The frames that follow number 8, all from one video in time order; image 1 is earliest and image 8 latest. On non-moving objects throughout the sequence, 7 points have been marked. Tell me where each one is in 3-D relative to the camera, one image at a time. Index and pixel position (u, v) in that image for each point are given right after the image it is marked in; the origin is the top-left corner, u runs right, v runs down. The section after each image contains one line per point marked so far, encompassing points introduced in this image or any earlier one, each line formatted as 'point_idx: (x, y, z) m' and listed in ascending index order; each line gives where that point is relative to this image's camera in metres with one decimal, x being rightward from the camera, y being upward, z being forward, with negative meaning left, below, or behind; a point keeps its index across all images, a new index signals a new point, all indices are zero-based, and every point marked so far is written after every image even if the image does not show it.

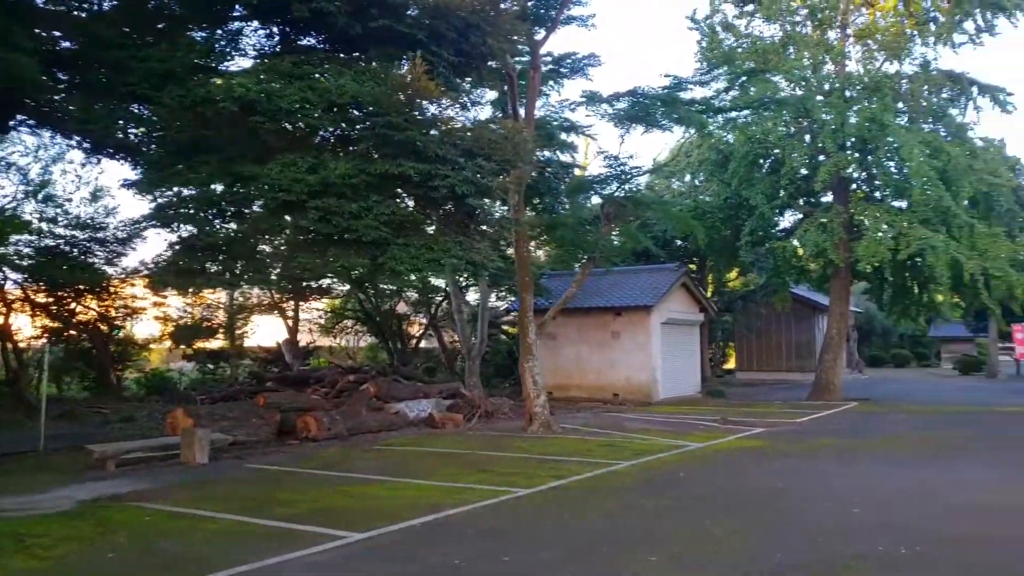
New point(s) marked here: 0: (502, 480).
0: (-0.1, -2.4, +9.8) m
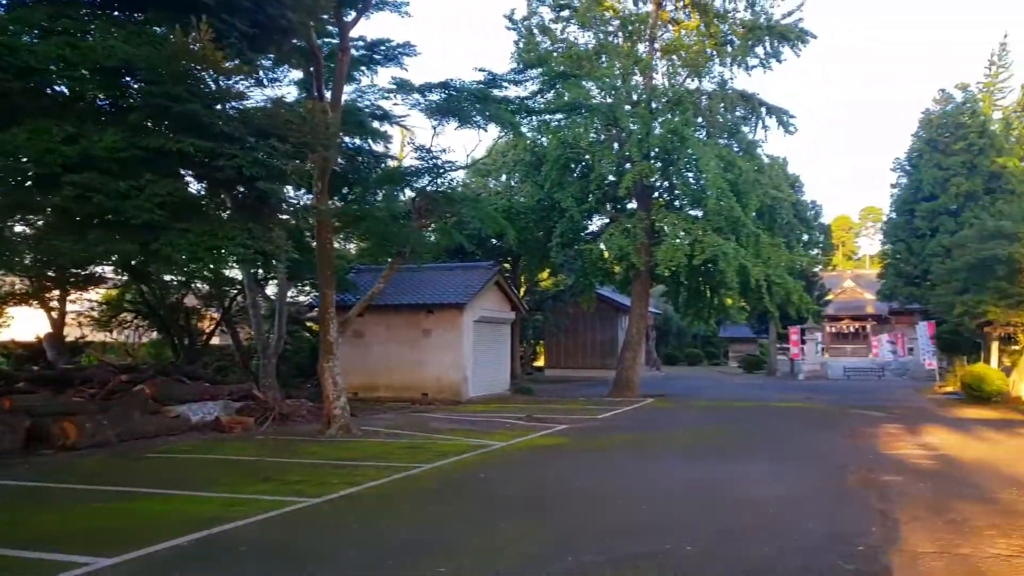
0: (-2.6, -2.3, +9.1) m
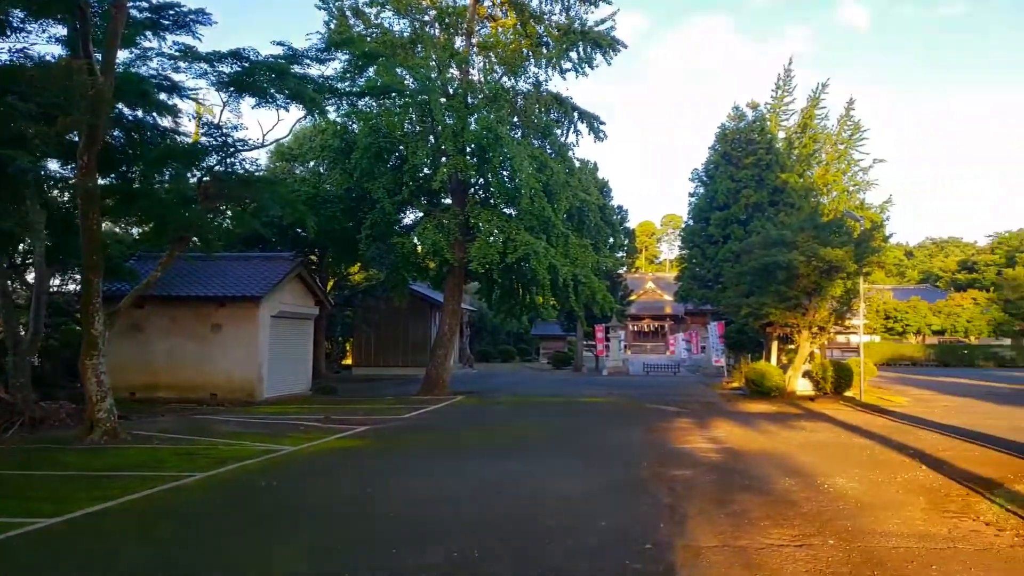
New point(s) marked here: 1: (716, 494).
0: (-4.8, -2.2, +7.7) m
1: (+2.8, -2.8, +10.8) m
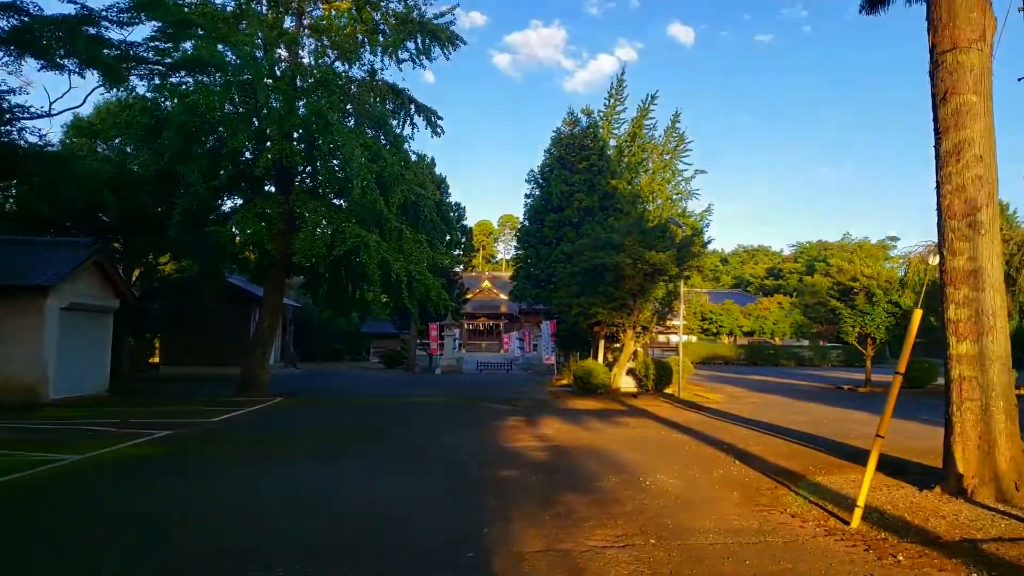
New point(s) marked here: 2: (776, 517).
0: (-6.3, -2.0, +6.1) m
1: (+0.4, -2.8, +10.6) m
2: (+3.3, -2.9, +10.0) m
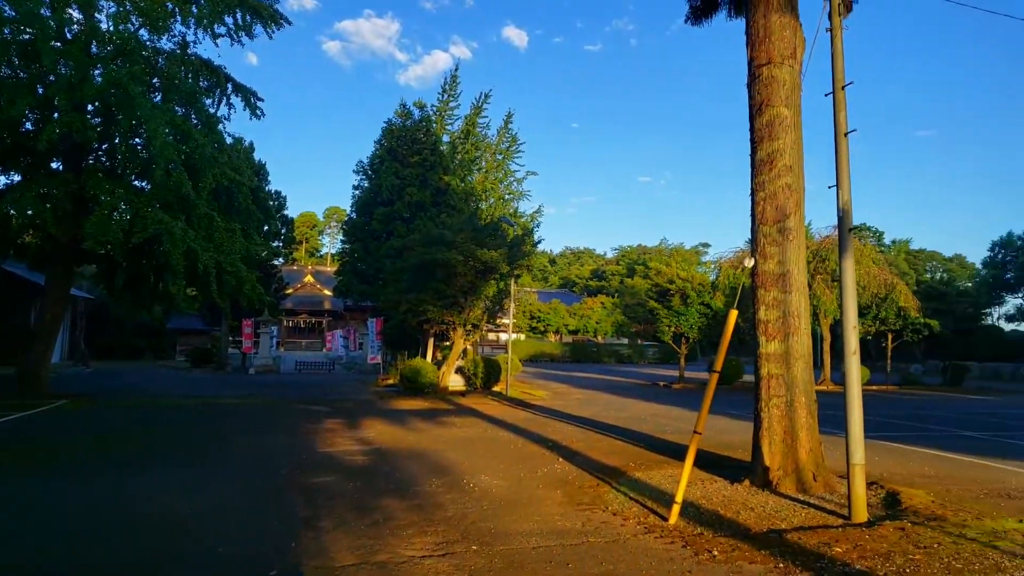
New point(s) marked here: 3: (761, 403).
0: (-7.5, -1.8, +4.1) m
1: (-1.9, -2.7, +9.9) m
2: (+1.1, -2.9, +9.9) m
3: (+3.8, -1.7, +11.9) m
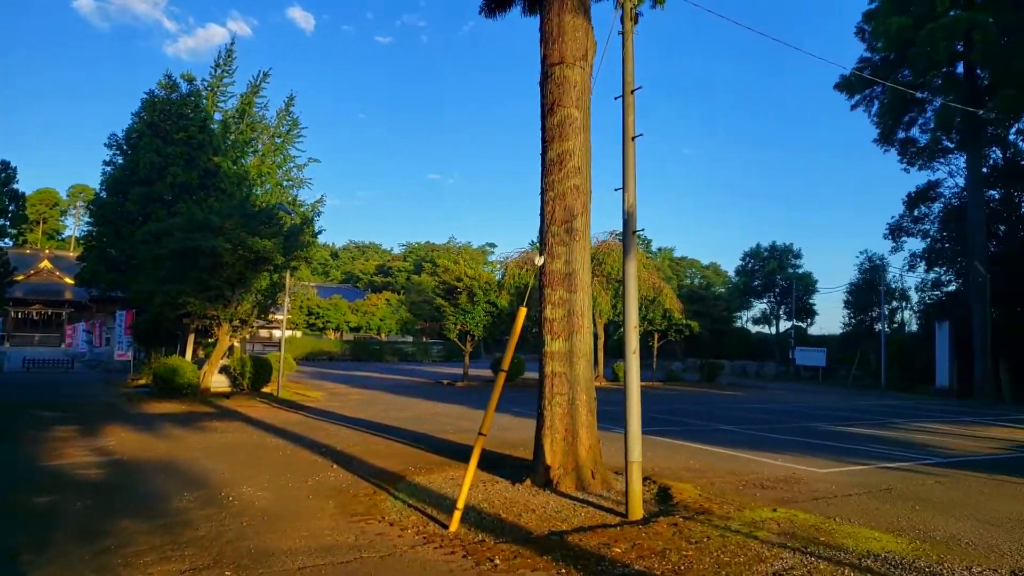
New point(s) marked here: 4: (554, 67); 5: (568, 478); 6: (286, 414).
0: (-8.3, -1.5, +1.2) m
1: (-4.5, -2.5, +8.4) m
2: (-1.6, -2.8, +9.2) m
3: (+0.5, -1.7, +11.8) m
4: (+0.6, +3.5, +12.3) m
5: (+0.8, -2.8, +11.5) m
6: (-5.6, -3.2, +19.8) m
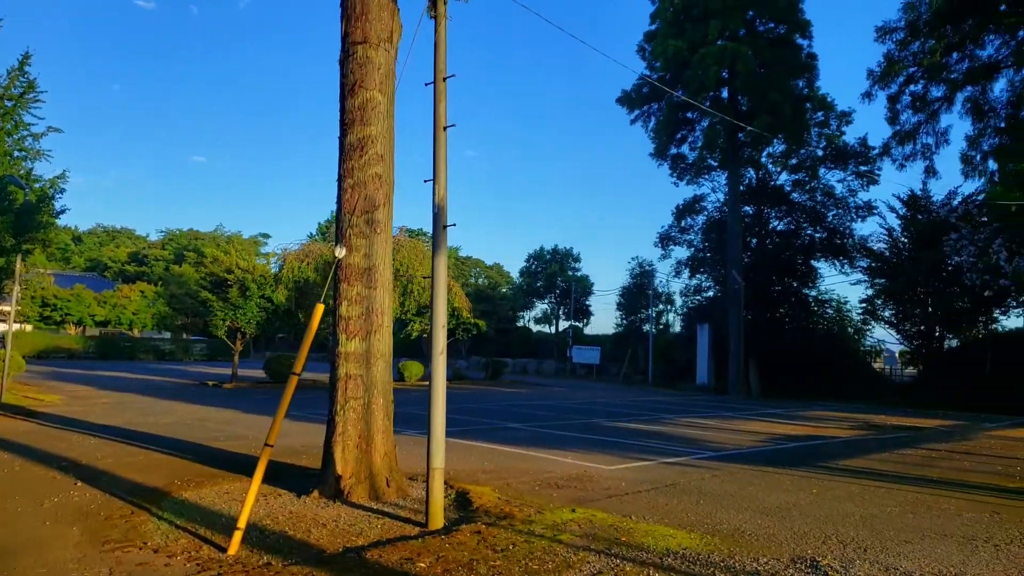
0: (-7.9, -1.3, -1.7) m
1: (-6.3, -2.3, +6.2) m
2: (-3.7, -2.6, +7.8) m
3: (-2.4, -1.6, +10.9) m
4: (-2.3, +3.5, +11.4) m
5: (-2.1, -2.7, +10.7) m
6: (-10.6, -2.9, +16.9) m
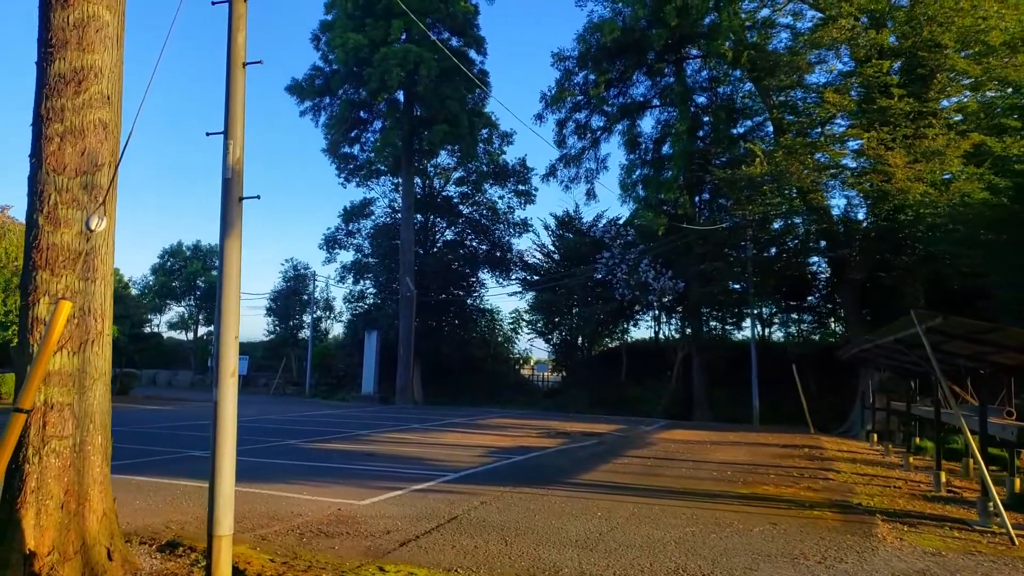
0: (-3.7, -1.0, -6.4) m
1: (-5.8, -2.1, +1.4) m
2: (-4.3, -2.5, +4.0) m
3: (-4.5, -1.5, +7.3) m
4: (-4.4, +3.6, +8.0) m
5: (-4.1, -2.6, +7.3) m
6: (-14.5, -2.4, +8.9) m
